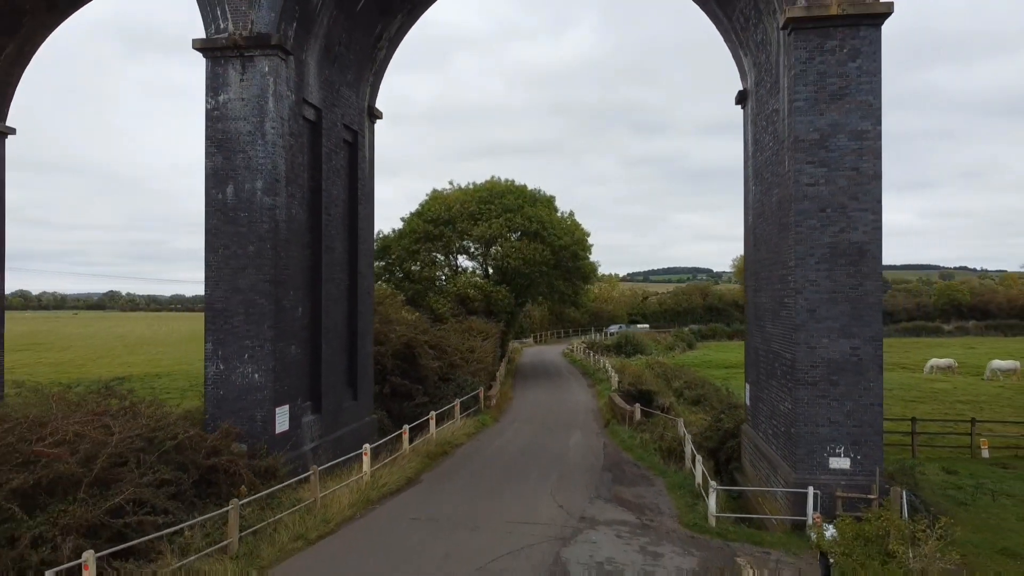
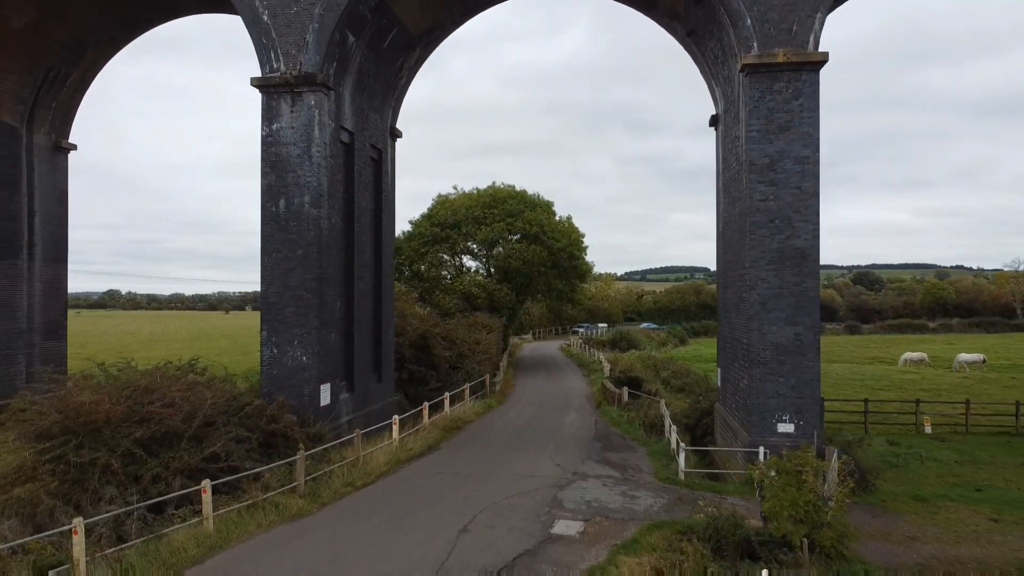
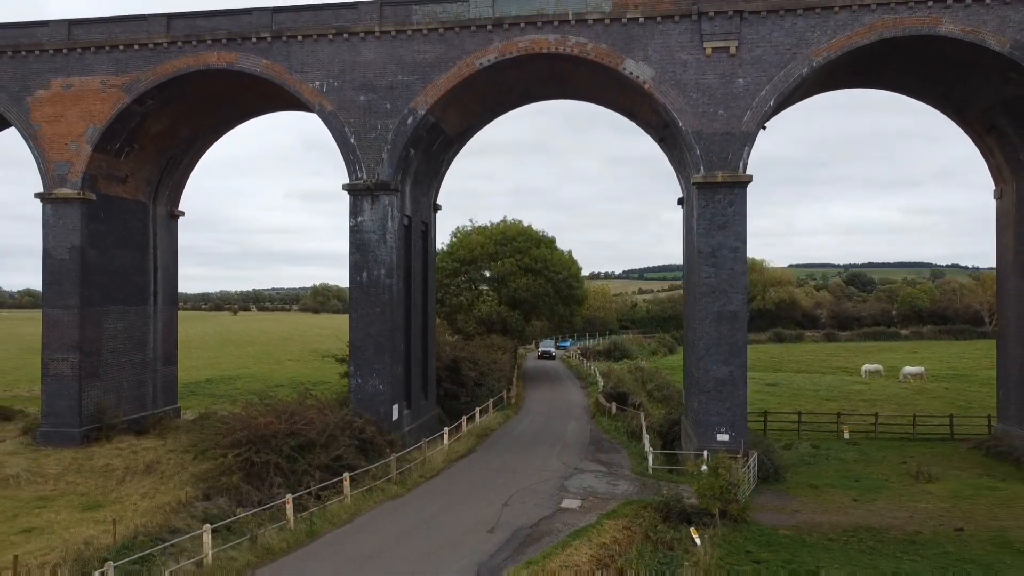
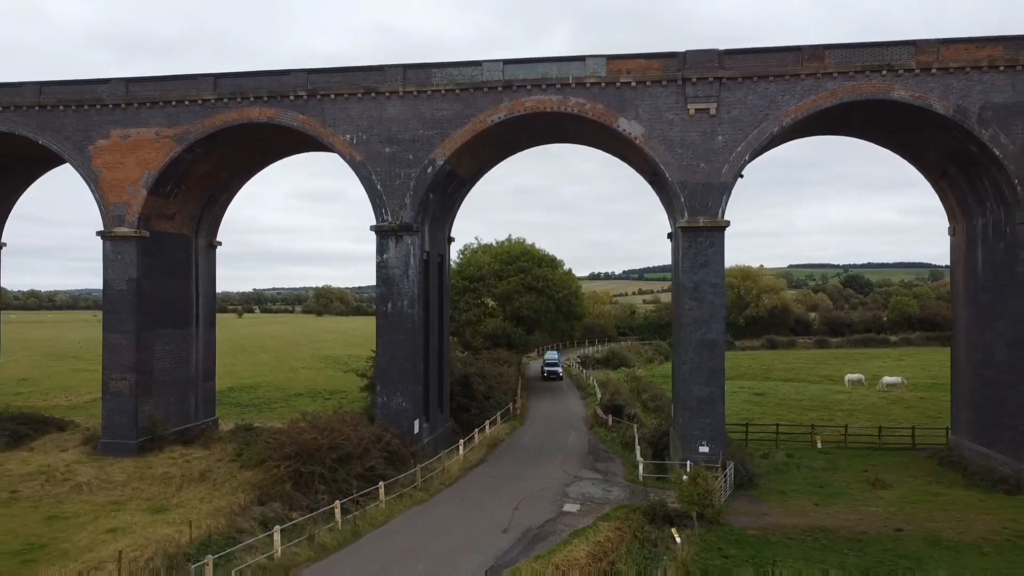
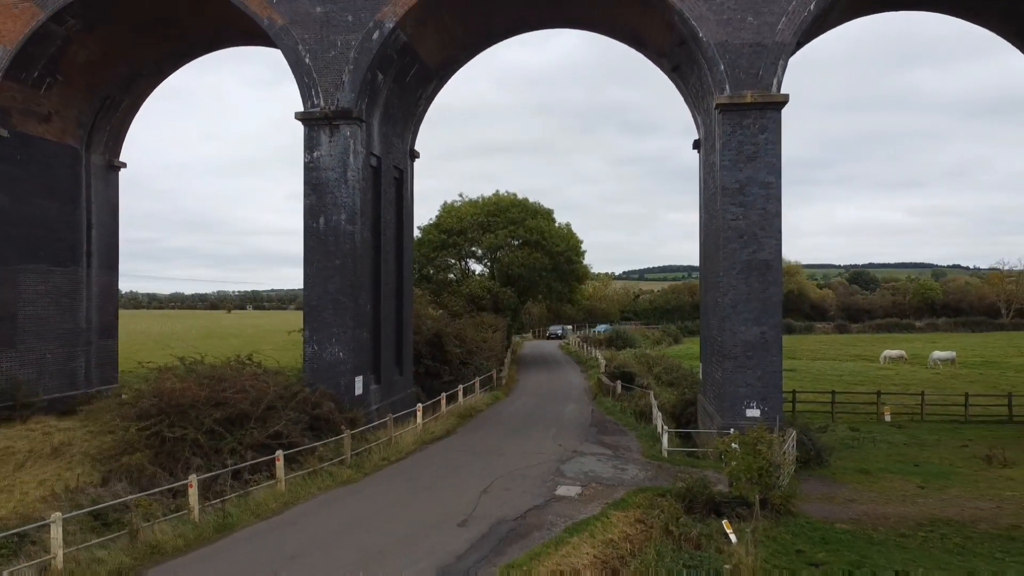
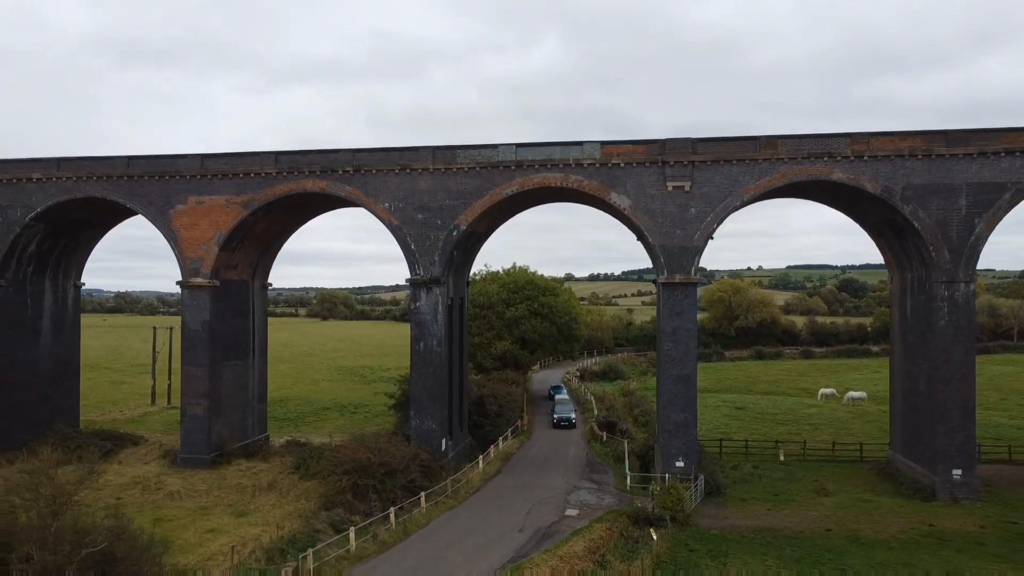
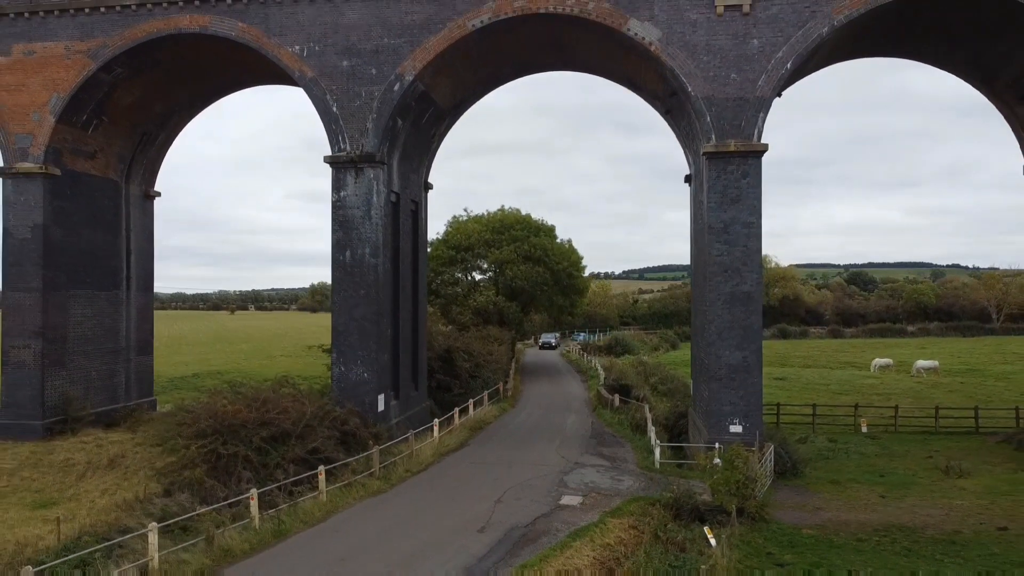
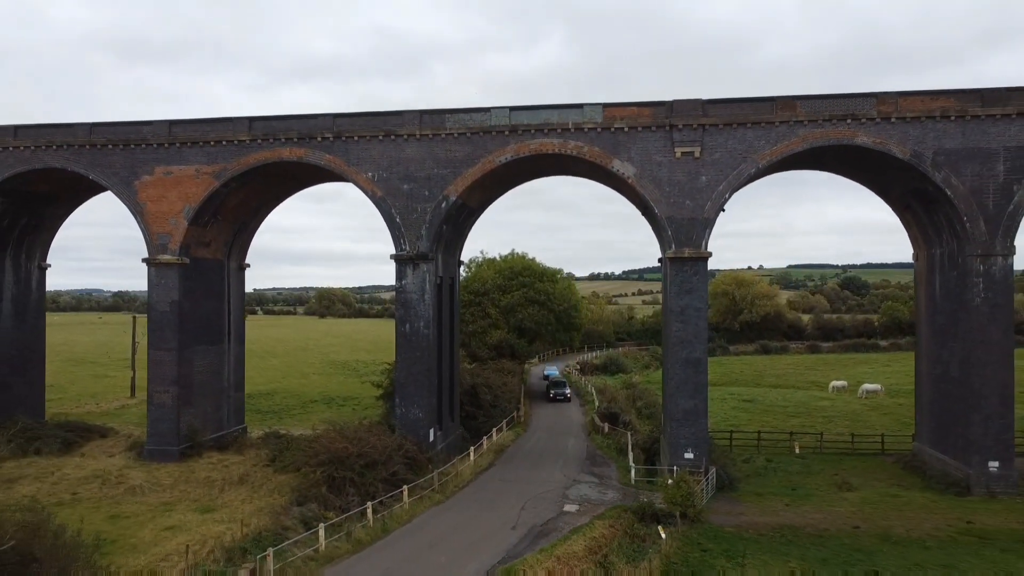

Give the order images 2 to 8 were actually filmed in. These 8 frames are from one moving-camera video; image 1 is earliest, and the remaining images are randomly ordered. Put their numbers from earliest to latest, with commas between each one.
2, 5, 7, 3, 4, 8, 6
